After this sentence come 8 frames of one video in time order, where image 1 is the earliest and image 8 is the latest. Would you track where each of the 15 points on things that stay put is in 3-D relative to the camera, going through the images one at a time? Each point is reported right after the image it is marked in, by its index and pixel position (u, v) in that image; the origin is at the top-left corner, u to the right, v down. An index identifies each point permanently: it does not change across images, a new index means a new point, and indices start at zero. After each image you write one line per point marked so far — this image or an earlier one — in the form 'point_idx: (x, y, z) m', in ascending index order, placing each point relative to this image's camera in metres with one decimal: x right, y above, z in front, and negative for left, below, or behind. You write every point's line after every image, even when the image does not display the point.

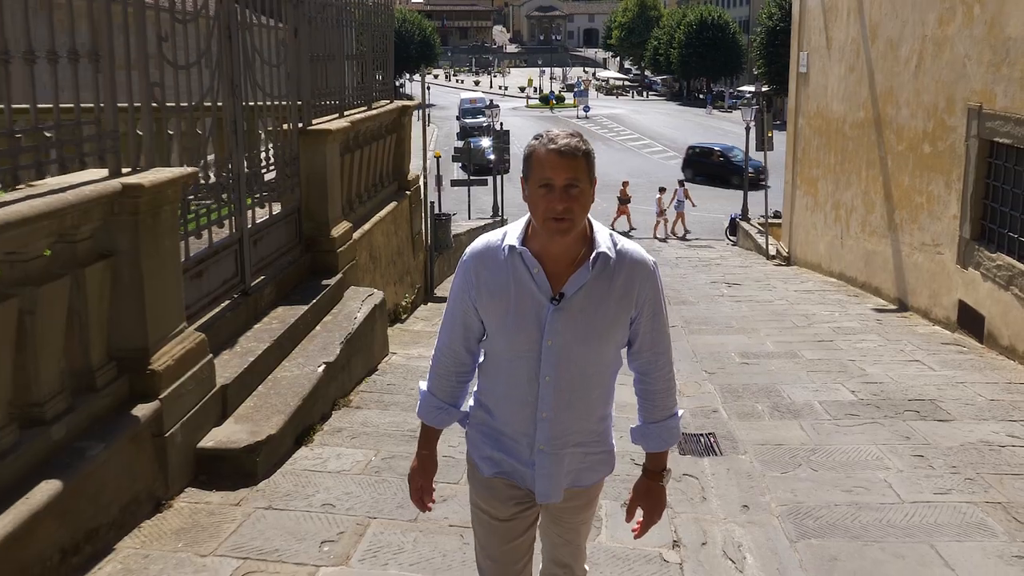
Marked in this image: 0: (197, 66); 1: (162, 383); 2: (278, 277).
0: (-1.7, +1.2, +5.0) m
1: (-1.5, -0.4, +4.0) m
2: (-1.5, +0.1, +6.1) m
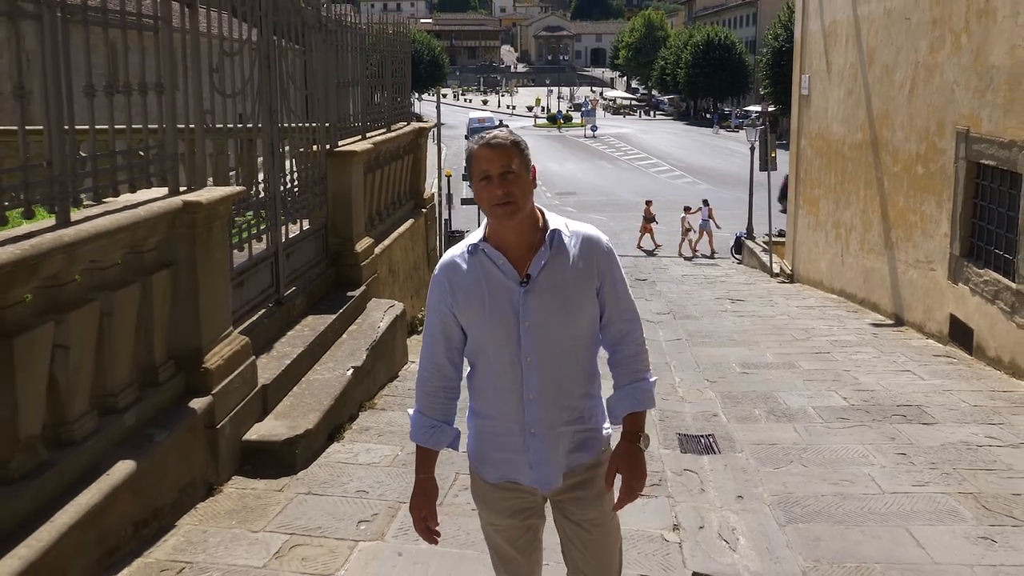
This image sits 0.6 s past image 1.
0: (-1.6, +1.1, +5.4) m
1: (-1.4, -0.4, +4.4) m
2: (-1.4, 0.0, +6.5) m
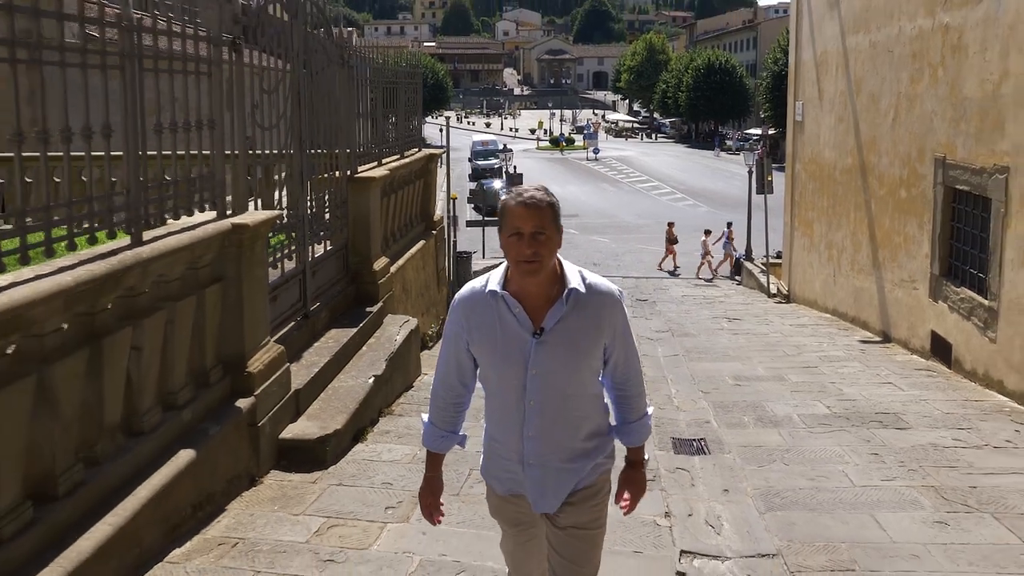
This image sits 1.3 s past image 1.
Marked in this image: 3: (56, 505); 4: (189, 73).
0: (-1.6, +1.0, +6.0) m
1: (-1.4, -0.5, +5.0) m
2: (-1.4, -0.1, +7.1) m
3: (-1.6, -0.8, +3.4) m
4: (-1.6, +1.1, +4.6) m
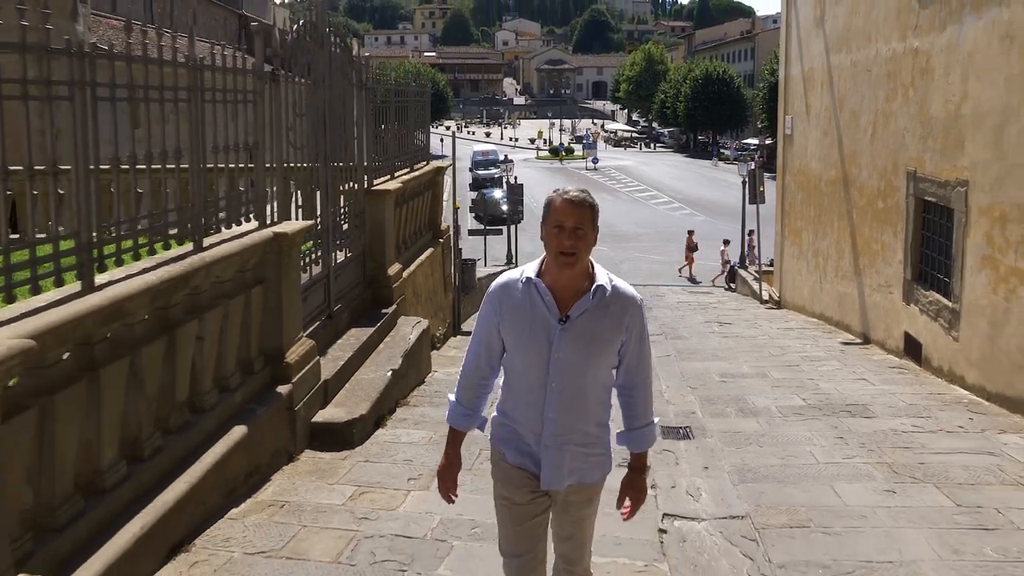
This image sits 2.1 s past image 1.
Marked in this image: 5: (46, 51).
0: (-1.5, +1.0, +6.7) m
1: (-1.3, -0.5, +5.7) m
2: (-1.4, -0.1, +7.8) m
3: (-1.6, -0.8, +4.1) m
4: (-1.6, +1.1, +5.4) m
5: (-1.7, +0.9, +3.5) m
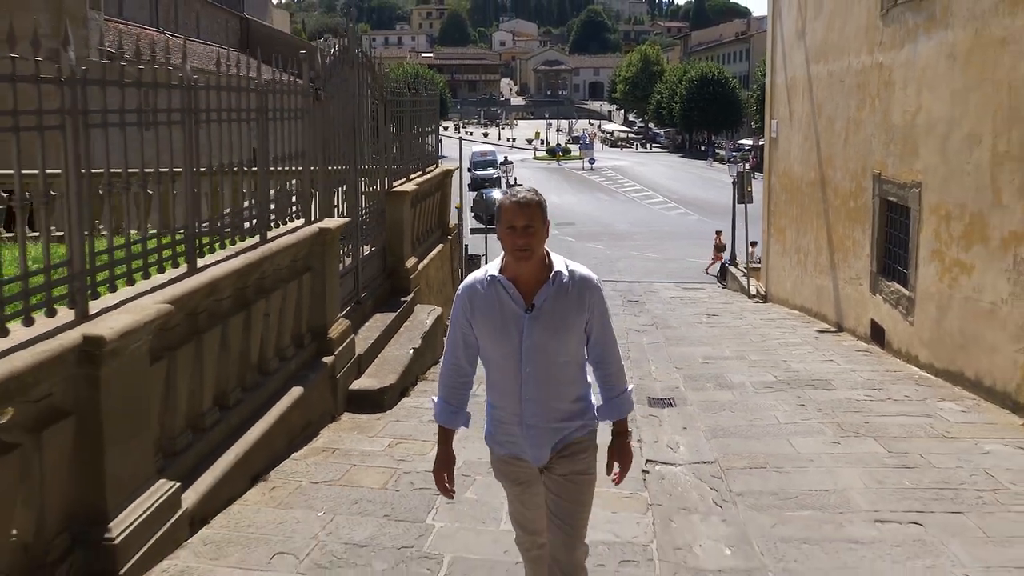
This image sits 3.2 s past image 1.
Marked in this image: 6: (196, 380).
0: (-1.5, +1.1, +7.8) m
1: (-1.3, -0.4, +6.7) m
2: (-1.3, -0.1, +8.8) m
3: (-1.5, -0.7, +5.1) m
4: (-1.5, +1.2, +6.4) m
5: (-1.7, +1.0, +4.5) m
6: (-1.6, -0.5, +4.7) m
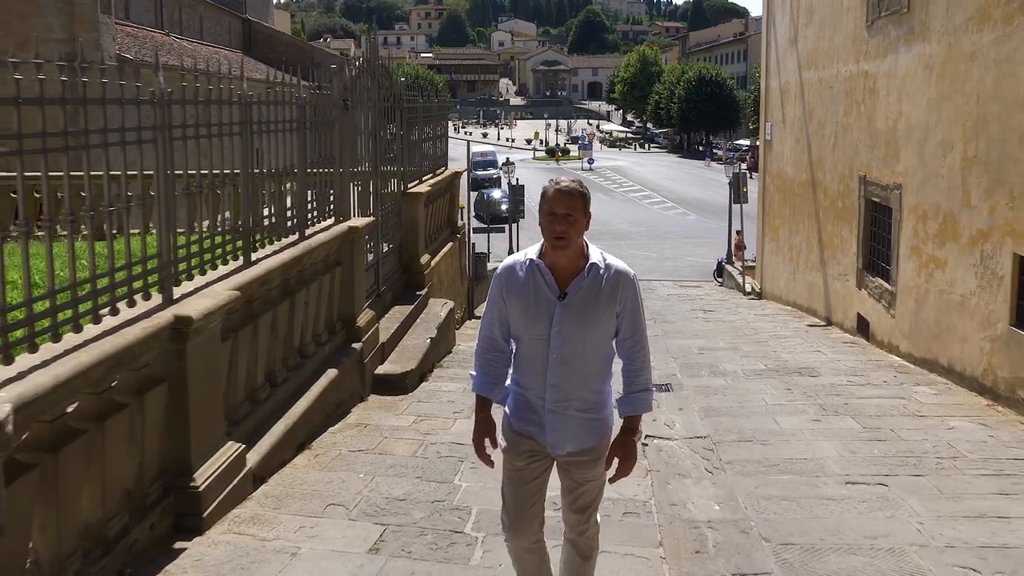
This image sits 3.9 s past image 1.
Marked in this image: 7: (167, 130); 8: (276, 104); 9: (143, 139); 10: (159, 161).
0: (-1.4, +1.2, +8.4) m
1: (-1.2, -0.4, +7.4) m
2: (-1.2, 0.0, +9.5) m
3: (-1.4, -0.6, +5.7) m
4: (-1.4, +1.2, +7.0) m
5: (-1.6, +1.0, +5.1) m
6: (-1.5, -0.4, +5.3) m
7: (-1.6, +0.7, +4.4) m
8: (-1.5, +1.2, +5.9) m
9: (-1.7, +0.7, +4.2) m
10: (-1.6, +0.6, +4.3) m
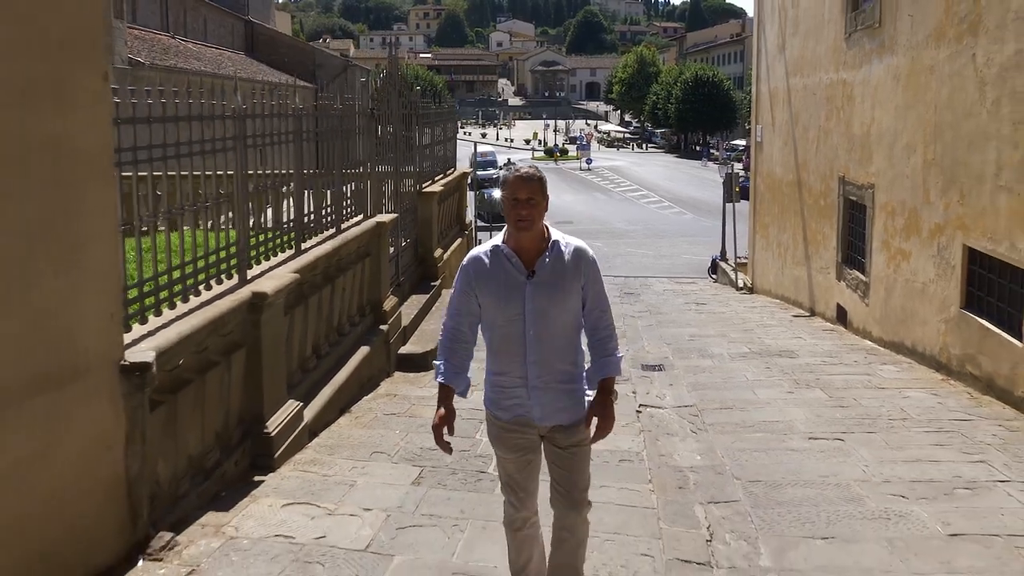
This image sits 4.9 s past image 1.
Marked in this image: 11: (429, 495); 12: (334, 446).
0: (-1.3, +1.3, +9.4) m
1: (-1.1, -0.3, +8.3) m
2: (-1.1, +0.1, +10.4) m
3: (-1.4, -0.5, +6.7) m
4: (-1.4, +1.3, +8.0) m
5: (-1.5, +1.1, +6.1) m
6: (-1.4, -0.3, +6.3) m
7: (-1.5, +0.8, +5.3) m
8: (-1.4, +1.3, +6.9) m
9: (-1.6, +0.8, +5.1) m
10: (-1.5, +0.7, +5.2) m
11: (-0.4, -1.1, +4.9) m
12: (-1.1, -1.0, +5.8) m
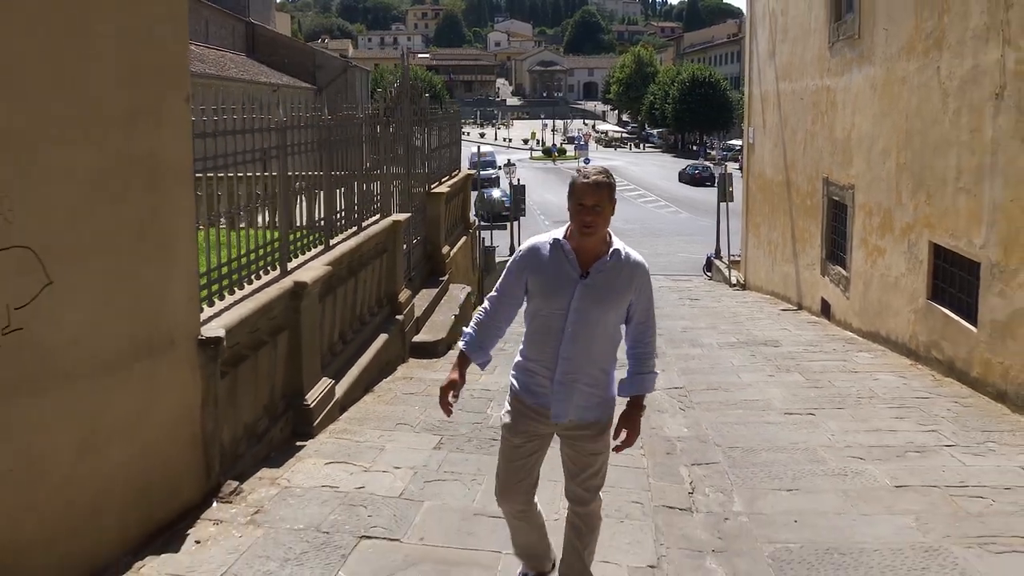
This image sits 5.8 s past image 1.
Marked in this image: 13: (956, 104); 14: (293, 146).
0: (-1.3, +1.3, +10.1) m
1: (-1.1, -0.2, +9.0) m
2: (-1.1, +0.2, +11.2) m
3: (-1.3, -0.4, +7.4) m
4: (-1.3, +1.4, +8.7) m
5: (-1.4, +1.2, +6.8) m
6: (-1.3, -0.2, +7.0) m
7: (-1.5, +0.9, +6.0) m
8: (-1.4, +1.3, +7.6) m
9: (-1.5, +0.8, +5.9) m
10: (-1.5, +0.8, +6.0) m
11: (-0.4, -1.0, +5.6) m
12: (-1.1, -0.9, +6.5) m
13: (+3.8, +1.6, +8.0) m
14: (-1.5, +0.9, +6.2) m
